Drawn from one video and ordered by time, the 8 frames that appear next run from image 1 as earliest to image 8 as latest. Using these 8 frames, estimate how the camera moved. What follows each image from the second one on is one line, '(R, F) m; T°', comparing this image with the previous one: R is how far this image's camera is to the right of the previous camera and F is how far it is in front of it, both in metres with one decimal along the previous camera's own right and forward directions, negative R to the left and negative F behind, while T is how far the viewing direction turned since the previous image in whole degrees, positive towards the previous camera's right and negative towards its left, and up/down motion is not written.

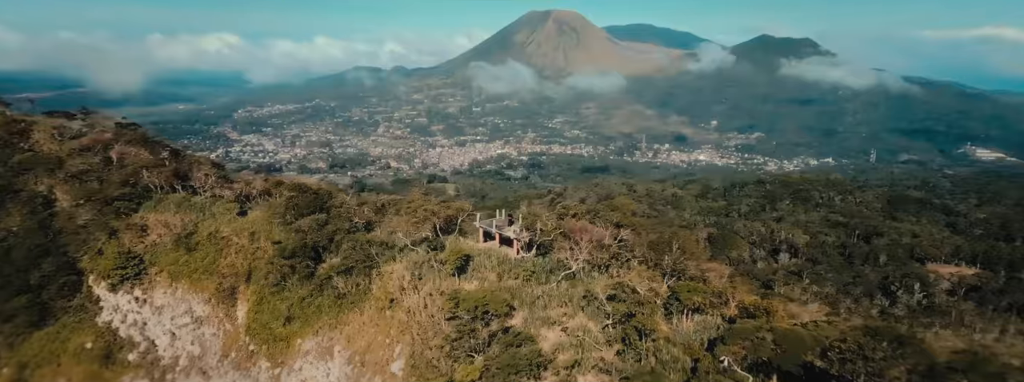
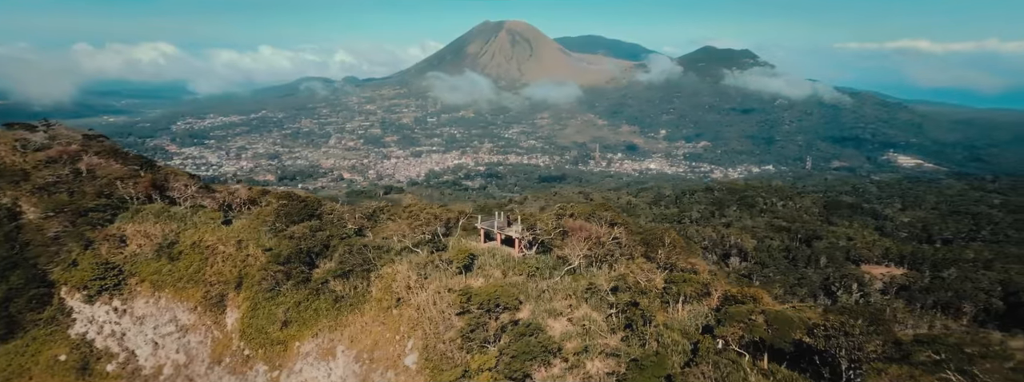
(-0.5, -0.4) m; +3°
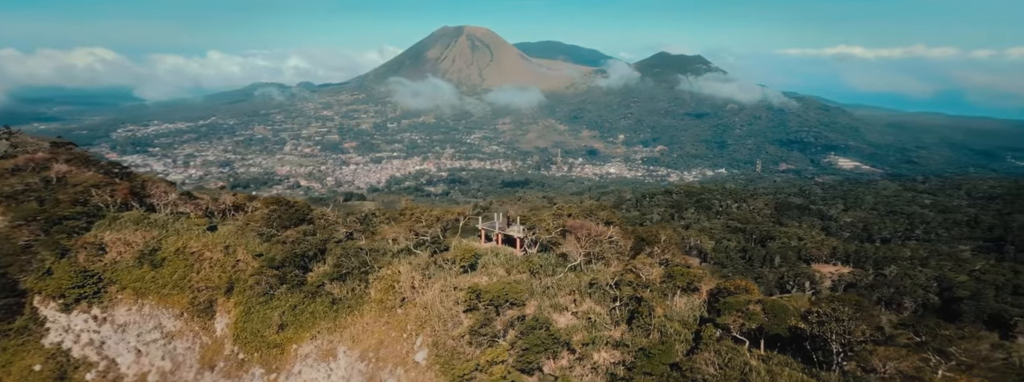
(-0.4, -0.3) m; +2°
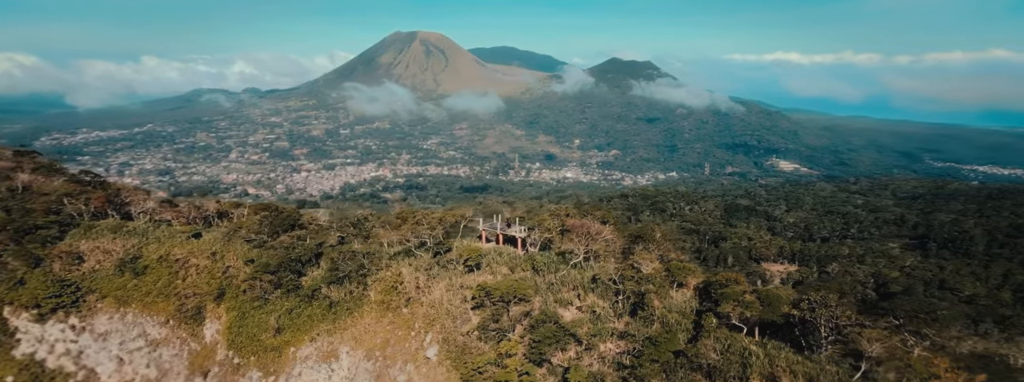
(-0.5, -0.3) m; +2°
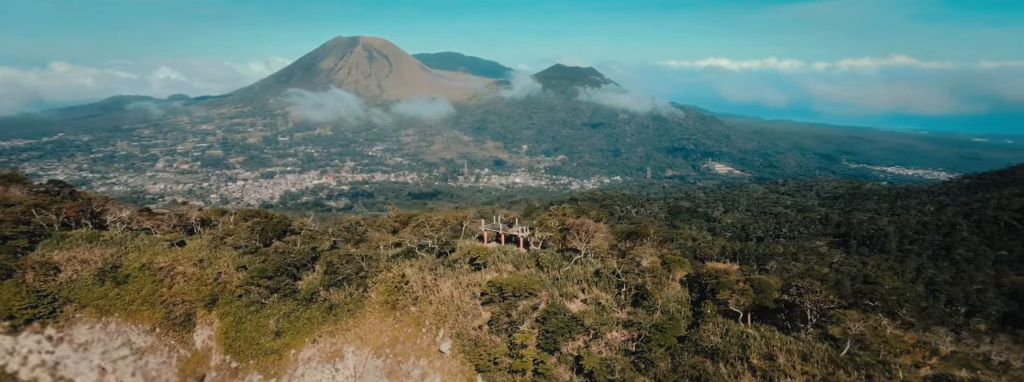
(-0.5, -0.4) m; +3°
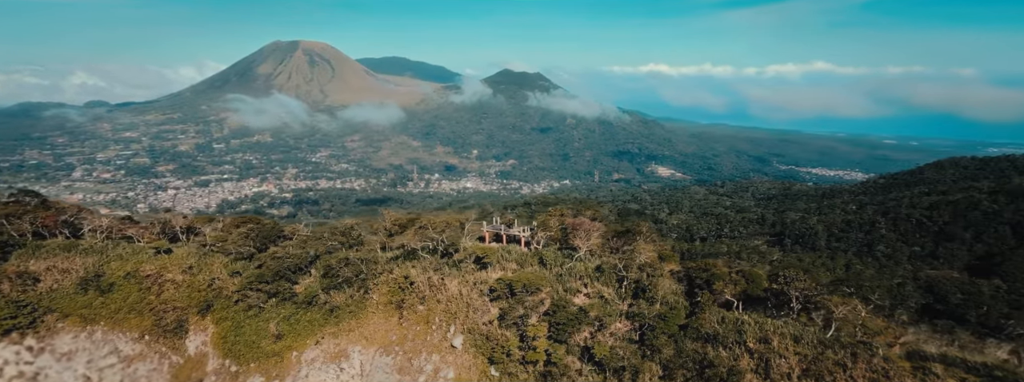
(-0.5, -0.4) m; +2°
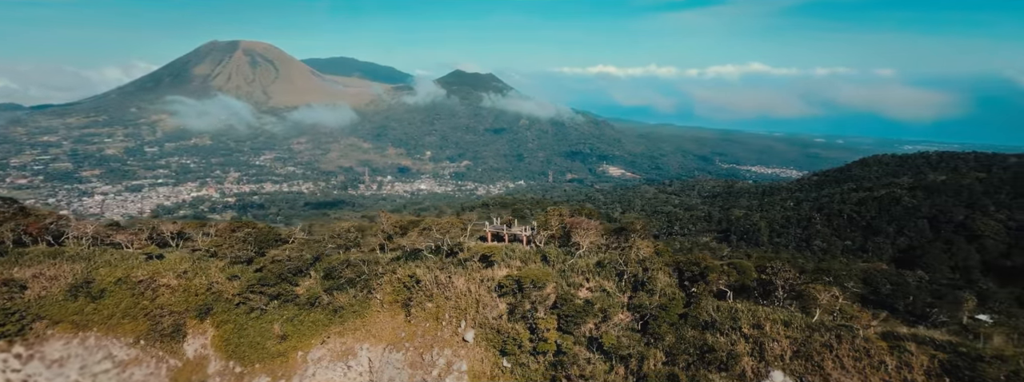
(-0.4, -0.4) m; +2°
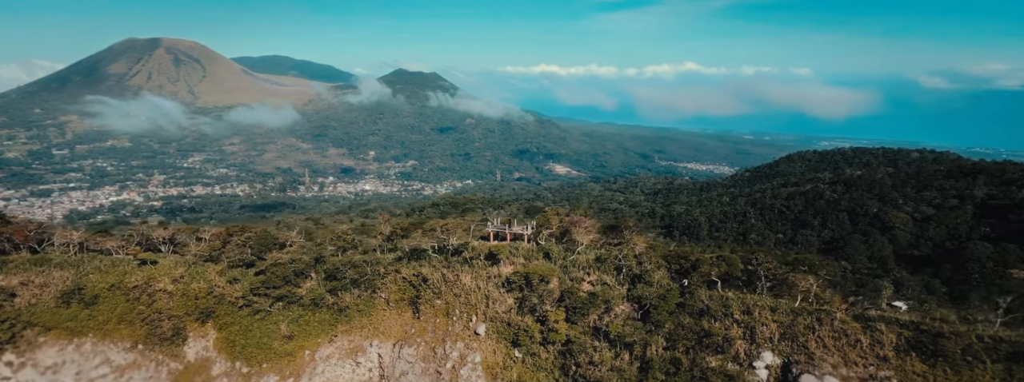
(-0.5, -0.6) m; +2°
